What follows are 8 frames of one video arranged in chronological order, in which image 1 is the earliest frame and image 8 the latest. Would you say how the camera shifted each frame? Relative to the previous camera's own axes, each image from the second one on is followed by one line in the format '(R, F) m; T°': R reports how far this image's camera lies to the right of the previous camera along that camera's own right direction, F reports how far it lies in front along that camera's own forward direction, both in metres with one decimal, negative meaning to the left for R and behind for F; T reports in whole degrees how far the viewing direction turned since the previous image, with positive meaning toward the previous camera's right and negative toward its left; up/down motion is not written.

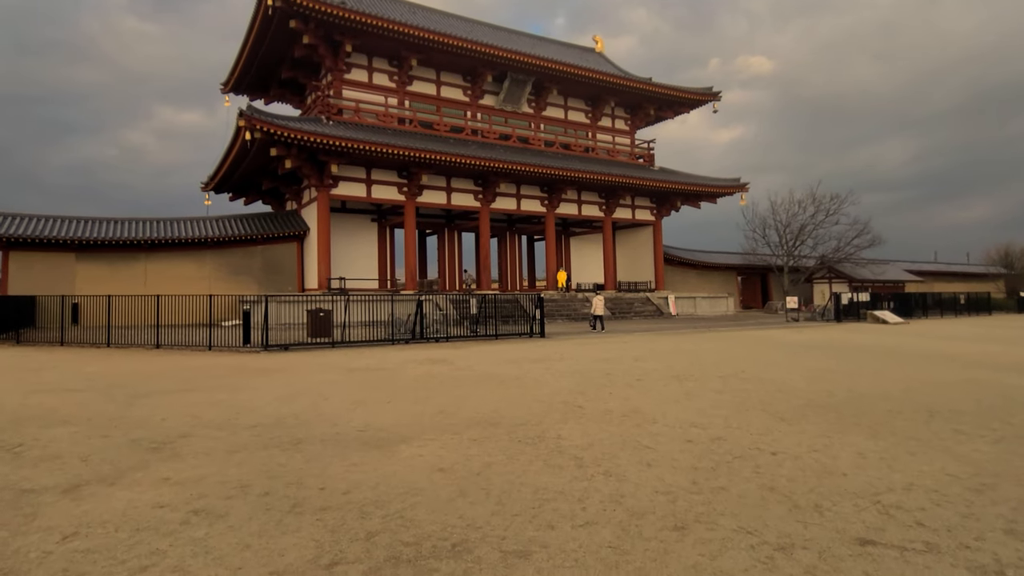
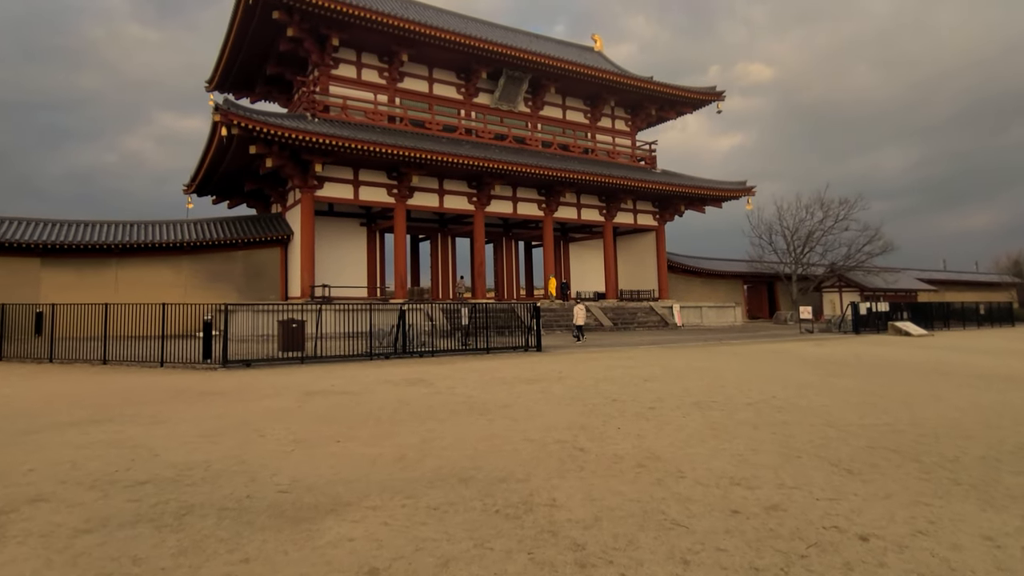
(+0.1, +1.3) m; 0°
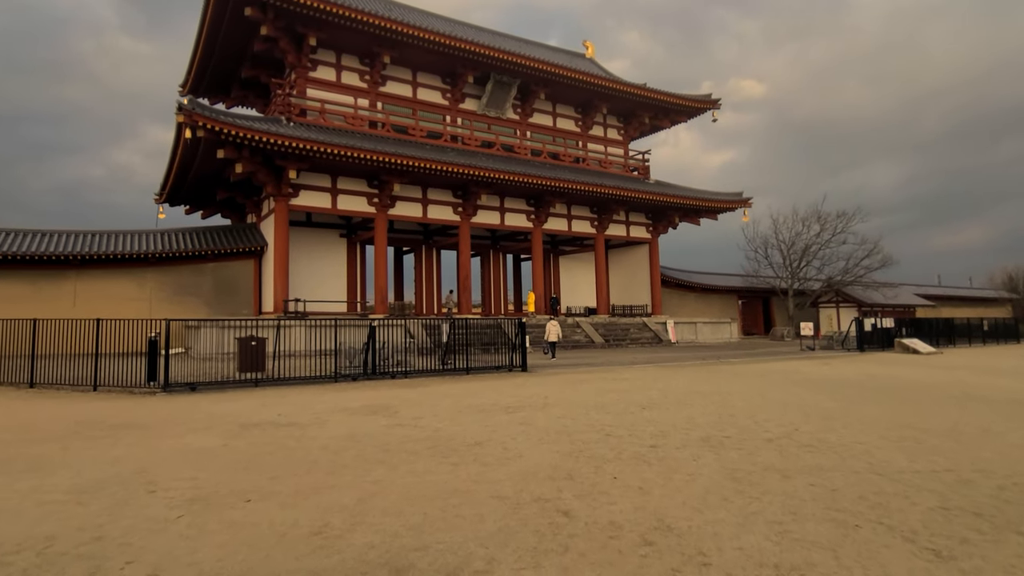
(+0.2, +1.1) m; +1°
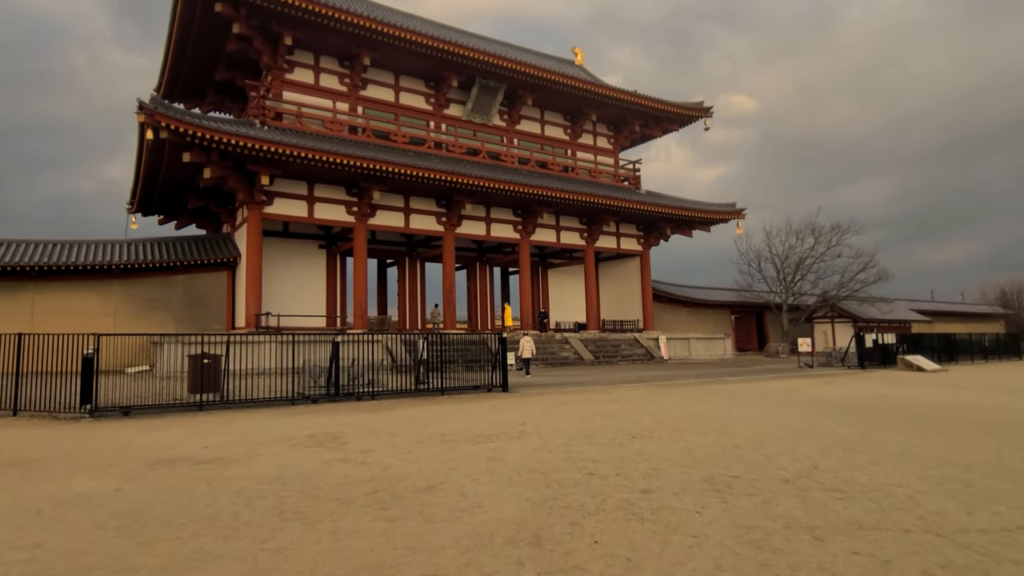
(+0.2, +0.9) m; +1°
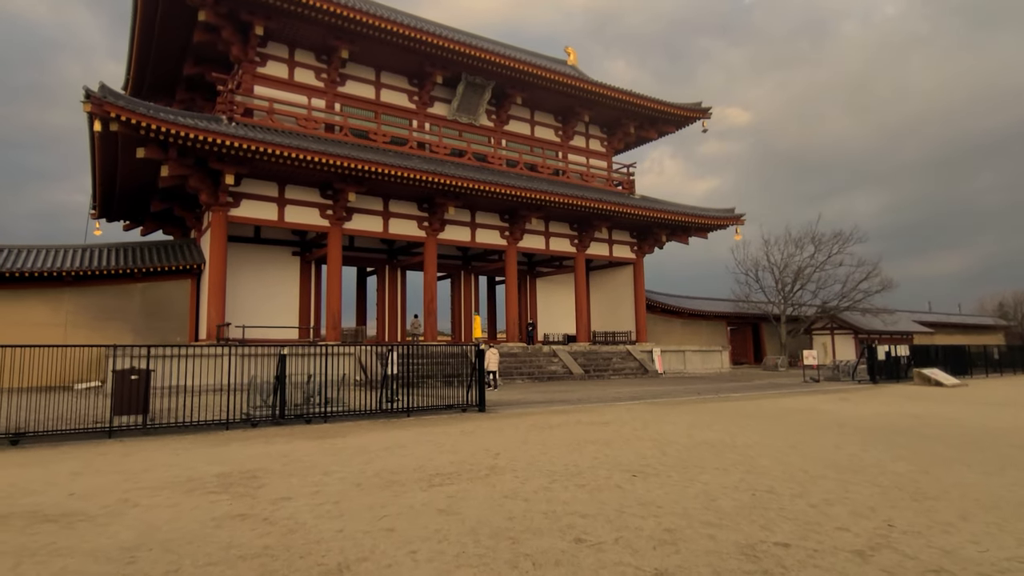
(+0.2, +1.3) m; +1°
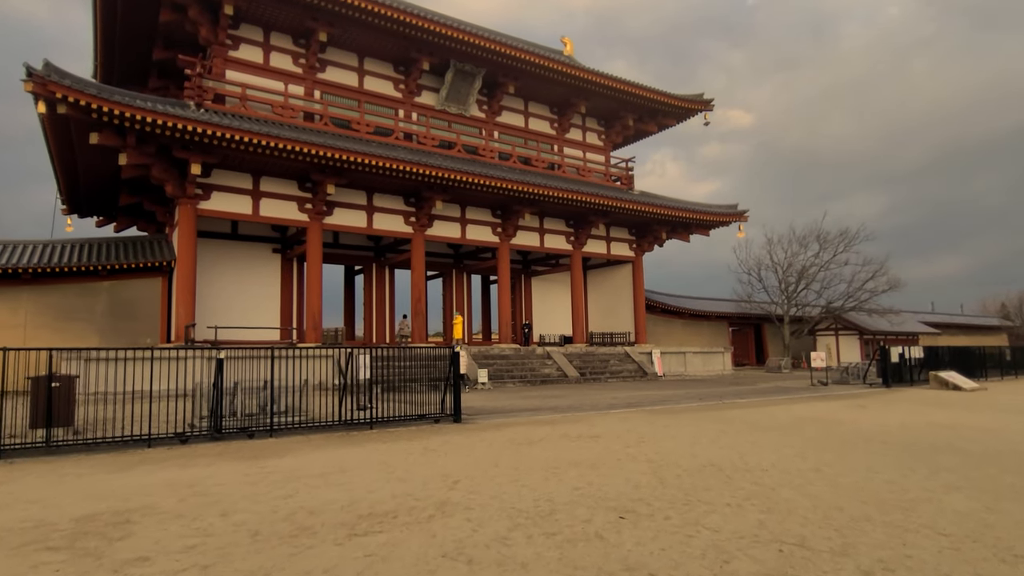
(+0.3, +1.1) m; 0°
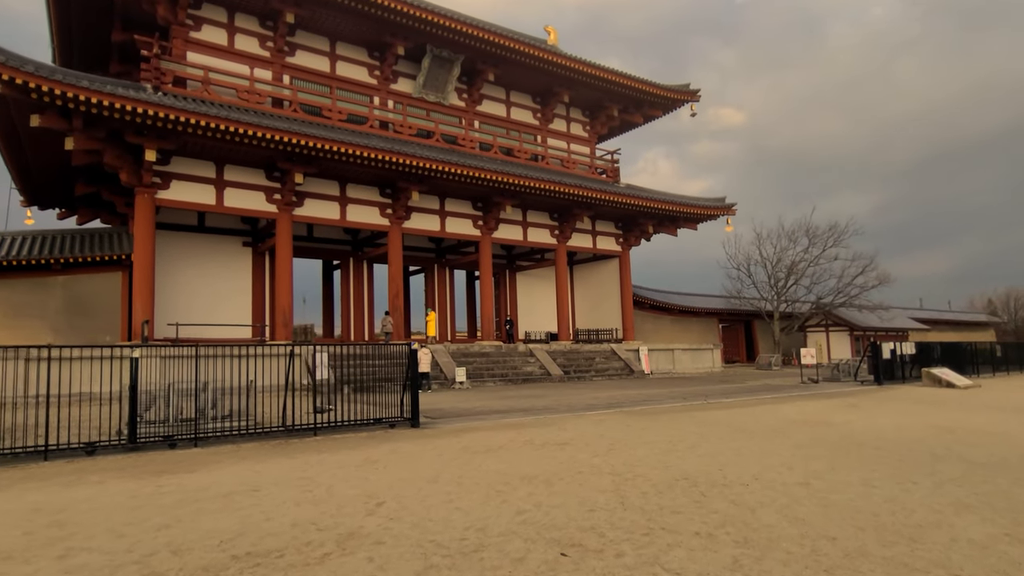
(+0.4, +0.7) m; +1°
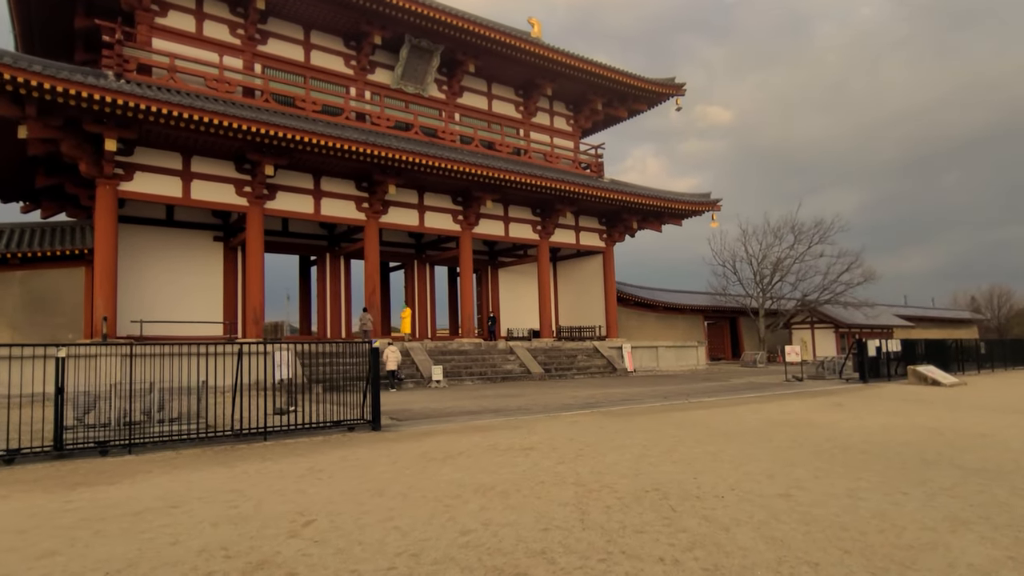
(+0.3, +0.4) m; +1°
